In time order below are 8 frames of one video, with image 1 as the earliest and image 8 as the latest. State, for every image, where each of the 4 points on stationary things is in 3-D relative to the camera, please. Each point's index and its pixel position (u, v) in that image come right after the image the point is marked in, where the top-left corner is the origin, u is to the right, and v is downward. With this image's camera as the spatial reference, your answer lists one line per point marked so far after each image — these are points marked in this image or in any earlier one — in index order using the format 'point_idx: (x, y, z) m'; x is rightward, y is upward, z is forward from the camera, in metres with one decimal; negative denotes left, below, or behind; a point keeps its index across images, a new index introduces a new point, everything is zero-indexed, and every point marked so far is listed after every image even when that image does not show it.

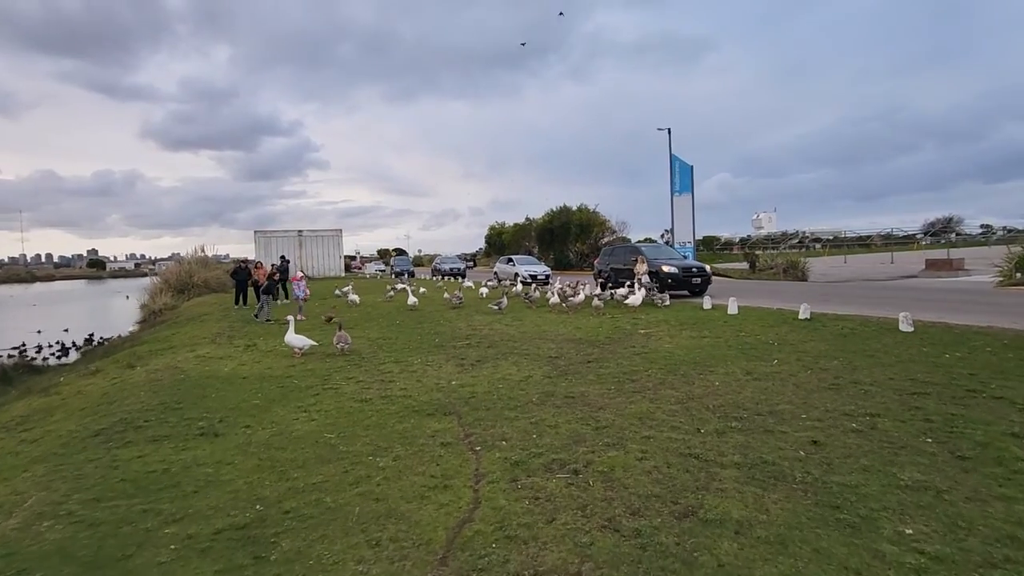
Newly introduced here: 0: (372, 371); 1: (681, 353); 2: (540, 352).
0: (-2.7, -1.6, +9.8) m
1: (+3.3, -1.3, +10.0) m
2: (+0.6, -1.4, +10.9) m
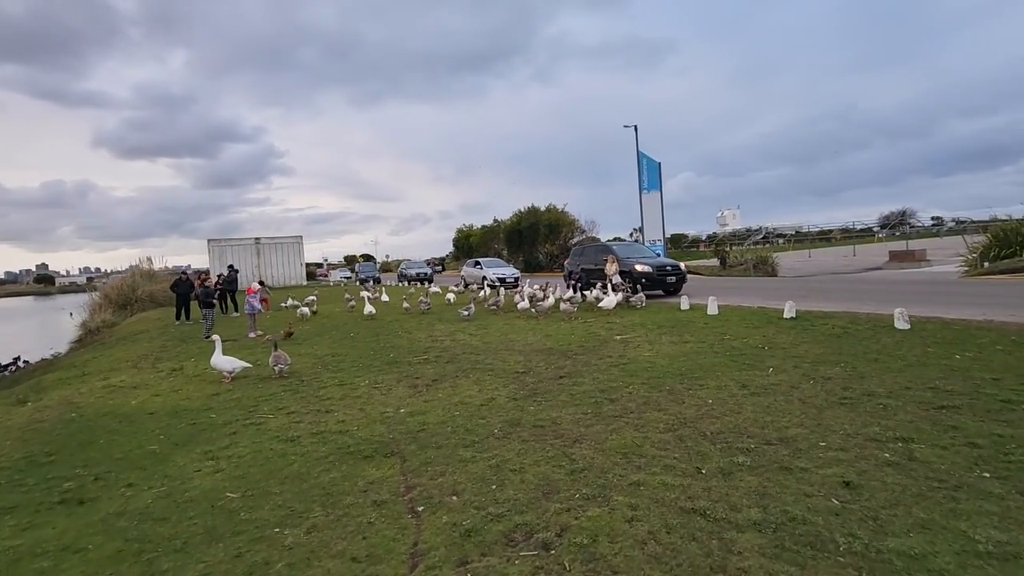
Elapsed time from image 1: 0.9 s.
0: (-3.3, -1.8, +8.3) m
1: (+2.6, -1.3, +8.9) m
2: (-0.1, -1.5, +9.6) m
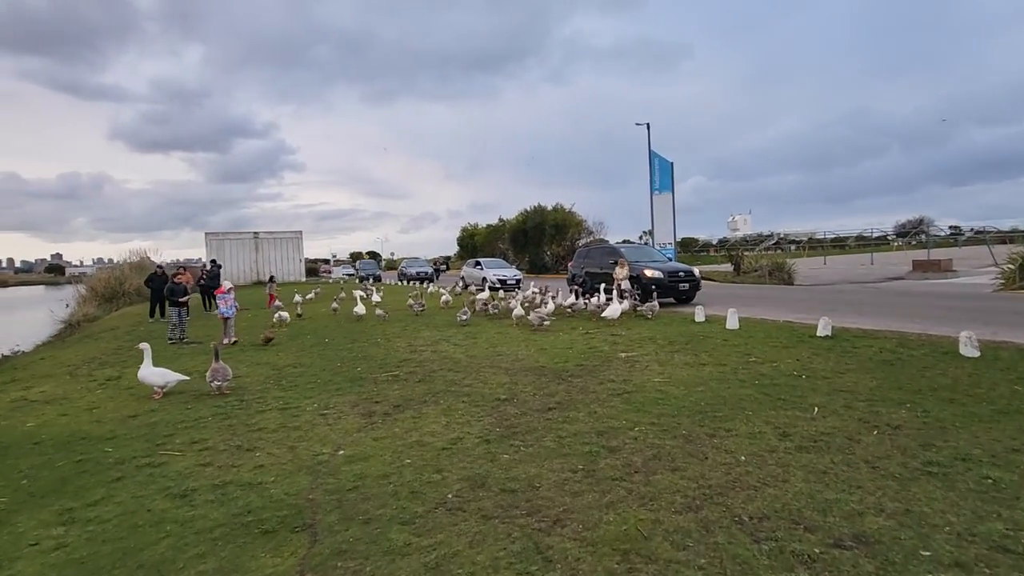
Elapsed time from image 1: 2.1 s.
0: (-3.6, -1.8, +6.8) m
1: (+2.3, -1.5, +7.3) m
2: (-0.4, -1.6, +8.0) m
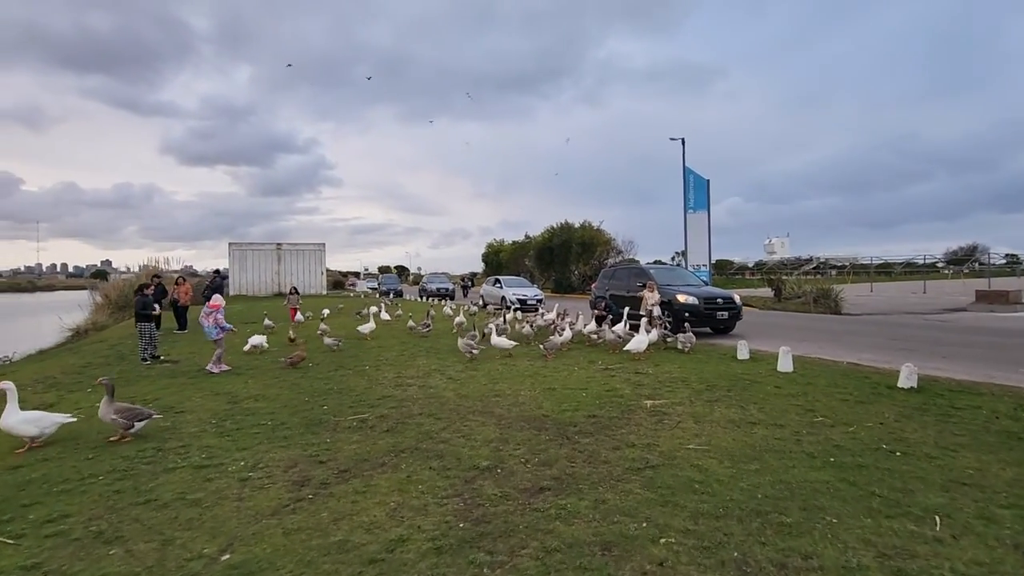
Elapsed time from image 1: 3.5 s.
0: (-3.8, -2.0, +5.1) m
1: (+2.1, -1.9, +5.2) m
2: (-0.6, -1.9, +6.1) m
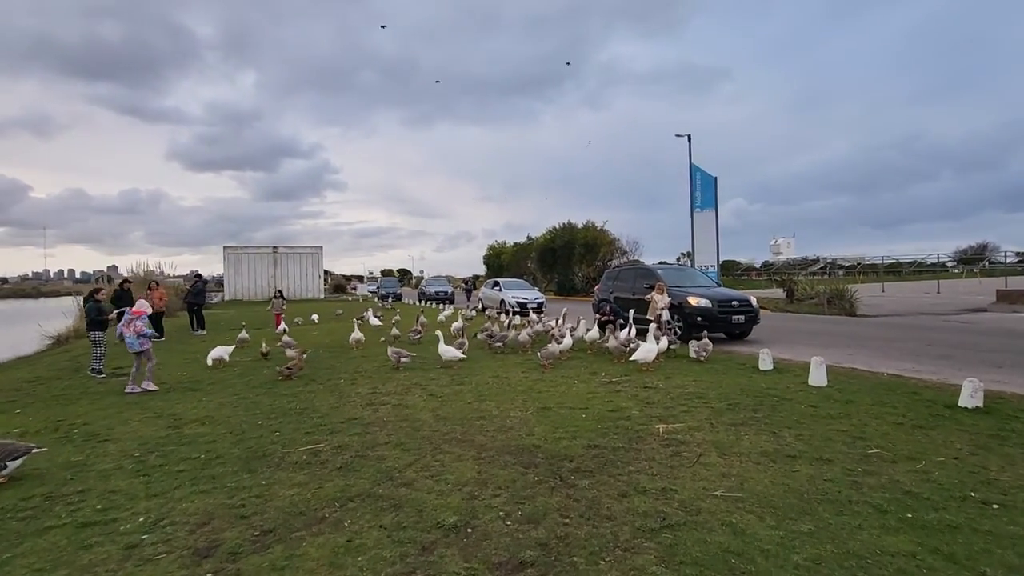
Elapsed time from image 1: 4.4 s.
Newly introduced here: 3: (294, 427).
0: (-4.0, -2.1, +3.8) m
1: (+1.9, -1.9, +3.9) m
2: (-0.8, -2.0, +4.8) m
3: (-3.1, -2.0, +7.4) m
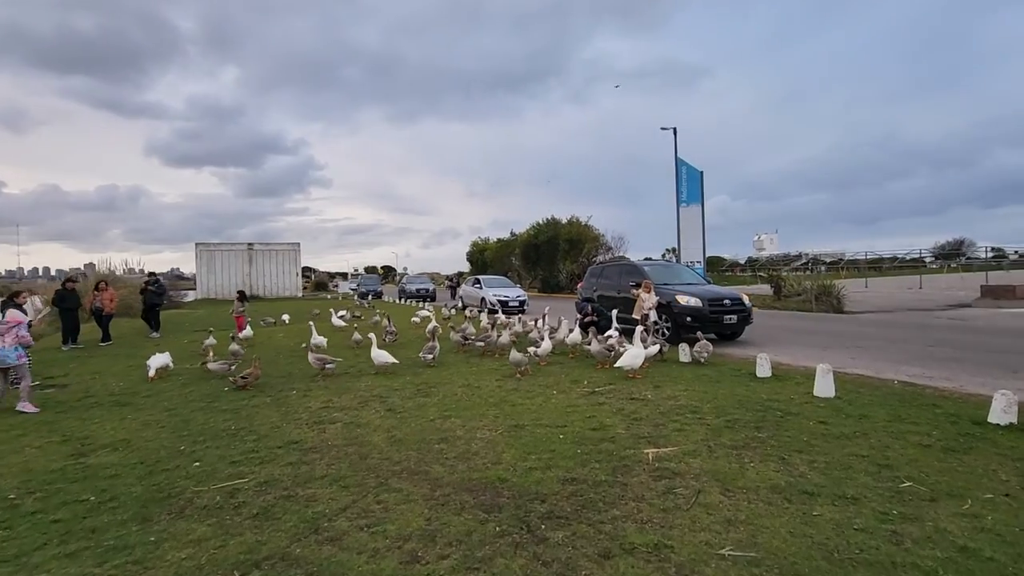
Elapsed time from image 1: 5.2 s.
0: (-4.4, -2.1, +2.6) m
1: (+1.6, -1.9, +2.9) m
2: (-1.1, -2.0, +3.7) m
3: (-3.6, -2.0, +6.3) m
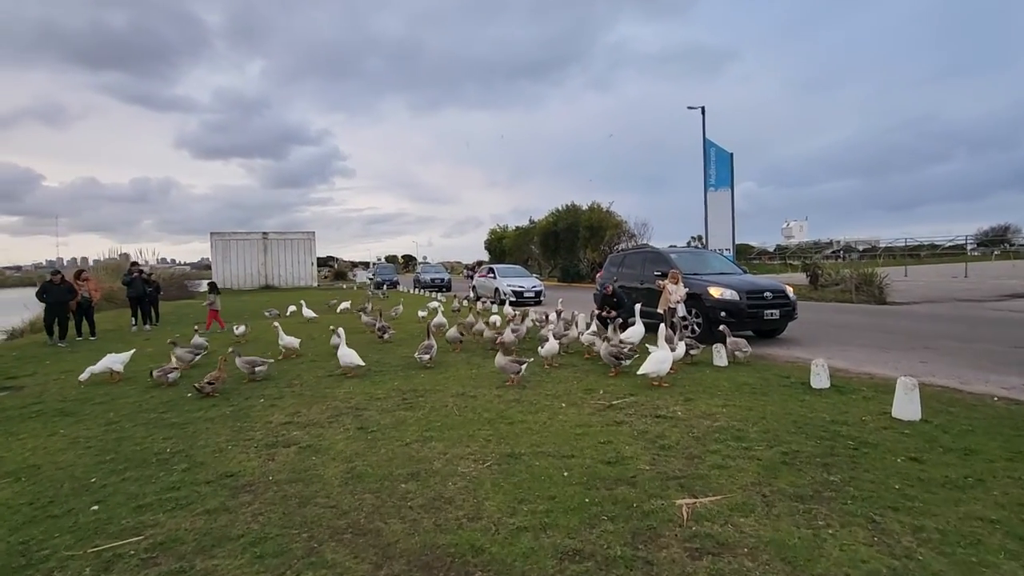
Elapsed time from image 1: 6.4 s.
0: (-4.6, -2.2, +1.4) m
1: (+1.4, -1.9, +1.4) m
2: (-1.3, -2.0, +2.3) m
3: (-3.7, -2.0, +5.0) m
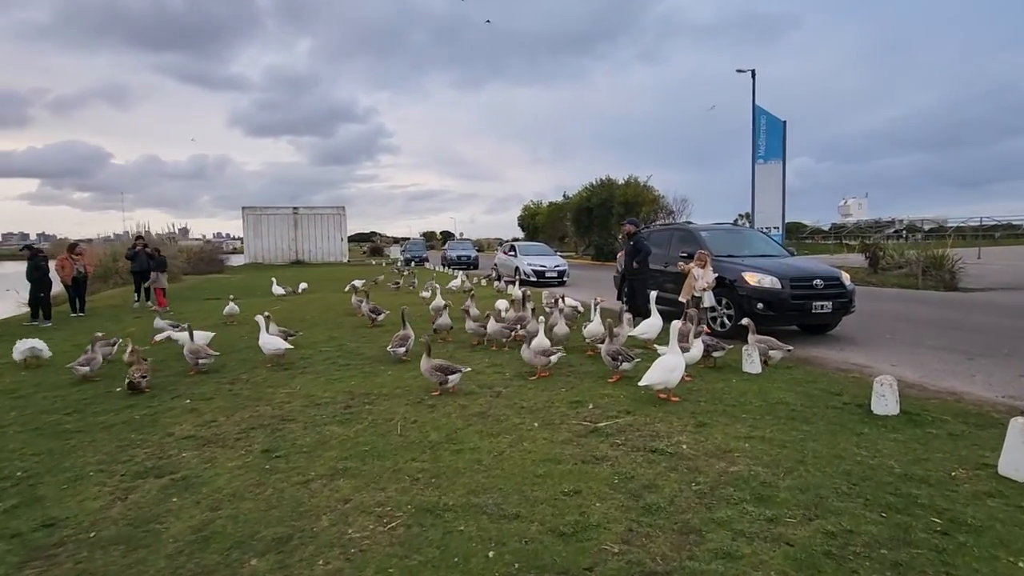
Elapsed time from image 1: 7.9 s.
0: (-5.6, -2.2, +0.2) m
1: (+0.4, -2.0, -0.3) m
2: (-2.2, -2.0, +0.9) m
3: (-4.3, -1.8, +3.7) m
